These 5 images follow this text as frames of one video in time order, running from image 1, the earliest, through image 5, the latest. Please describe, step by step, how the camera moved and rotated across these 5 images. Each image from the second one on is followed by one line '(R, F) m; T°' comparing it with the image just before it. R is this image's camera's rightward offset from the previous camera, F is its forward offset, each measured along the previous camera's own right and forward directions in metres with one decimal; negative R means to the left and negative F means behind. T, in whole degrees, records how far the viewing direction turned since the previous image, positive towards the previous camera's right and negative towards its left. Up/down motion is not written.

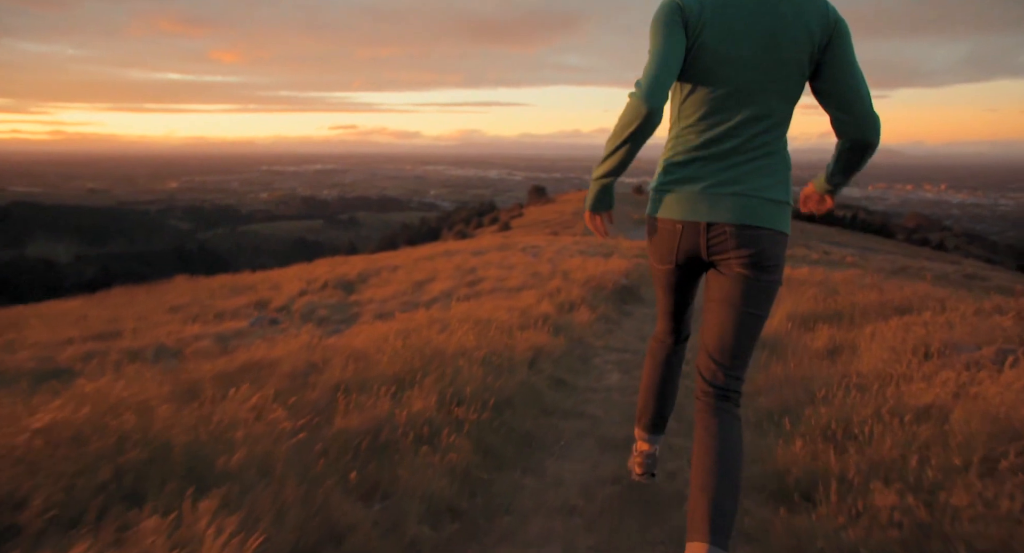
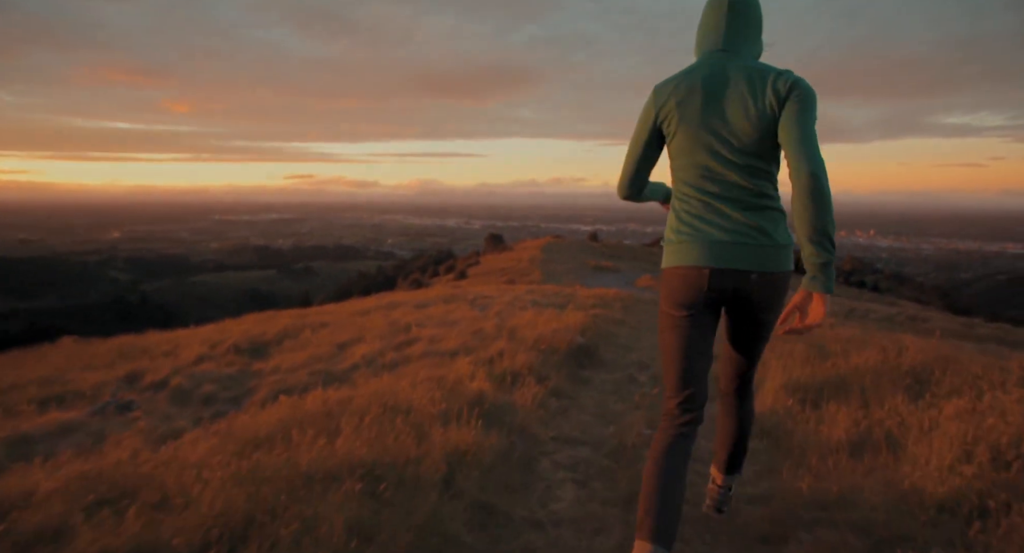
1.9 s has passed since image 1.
(+0.3, +1.8) m; +3°
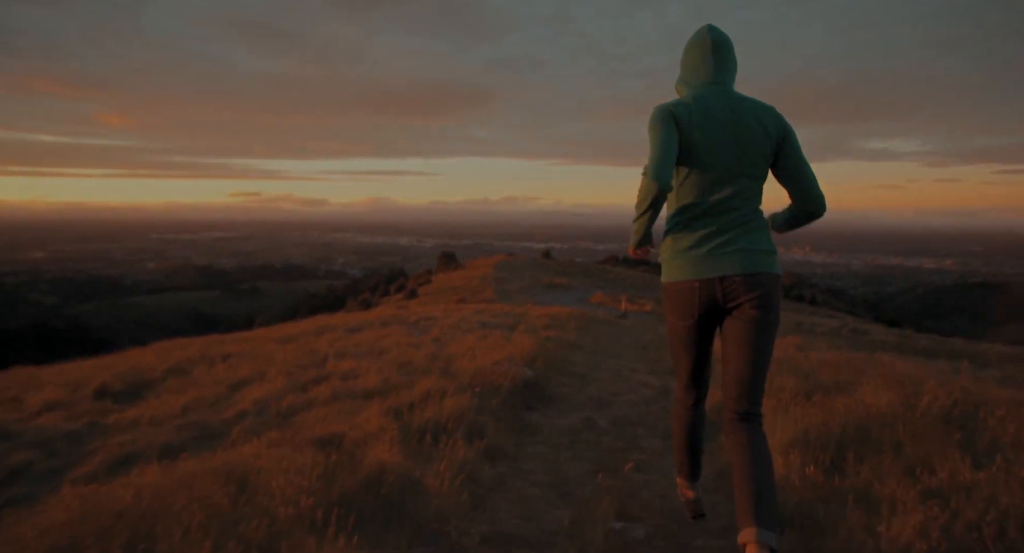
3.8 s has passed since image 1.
(+0.3, +1.9) m; +4°
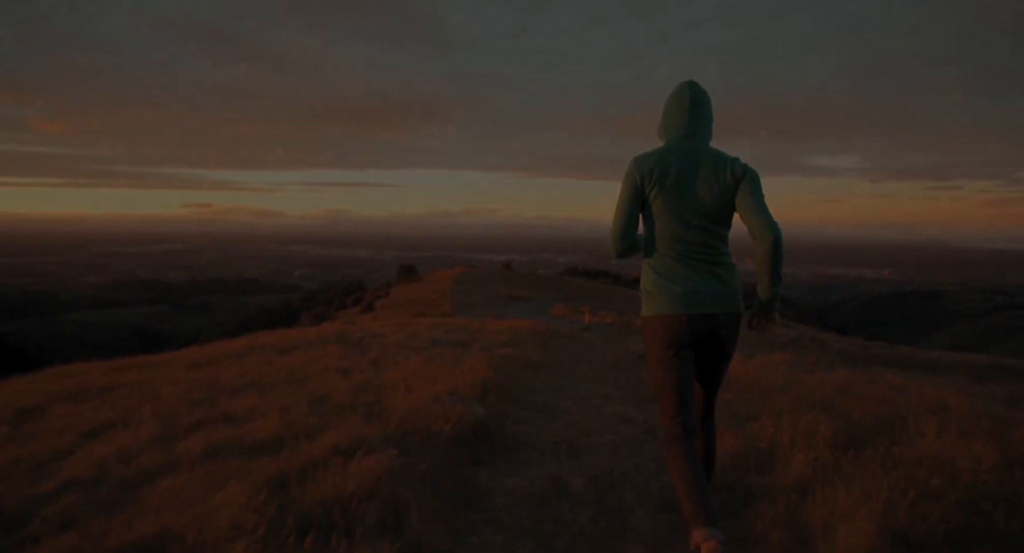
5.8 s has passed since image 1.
(+0.2, +2.1) m; +3°
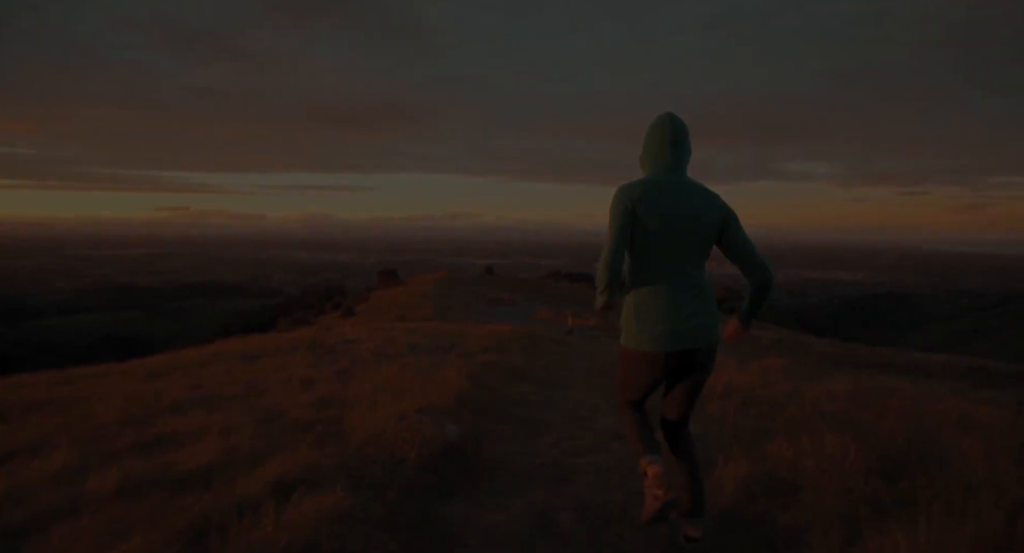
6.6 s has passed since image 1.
(0.0, +0.9) m; +1°
